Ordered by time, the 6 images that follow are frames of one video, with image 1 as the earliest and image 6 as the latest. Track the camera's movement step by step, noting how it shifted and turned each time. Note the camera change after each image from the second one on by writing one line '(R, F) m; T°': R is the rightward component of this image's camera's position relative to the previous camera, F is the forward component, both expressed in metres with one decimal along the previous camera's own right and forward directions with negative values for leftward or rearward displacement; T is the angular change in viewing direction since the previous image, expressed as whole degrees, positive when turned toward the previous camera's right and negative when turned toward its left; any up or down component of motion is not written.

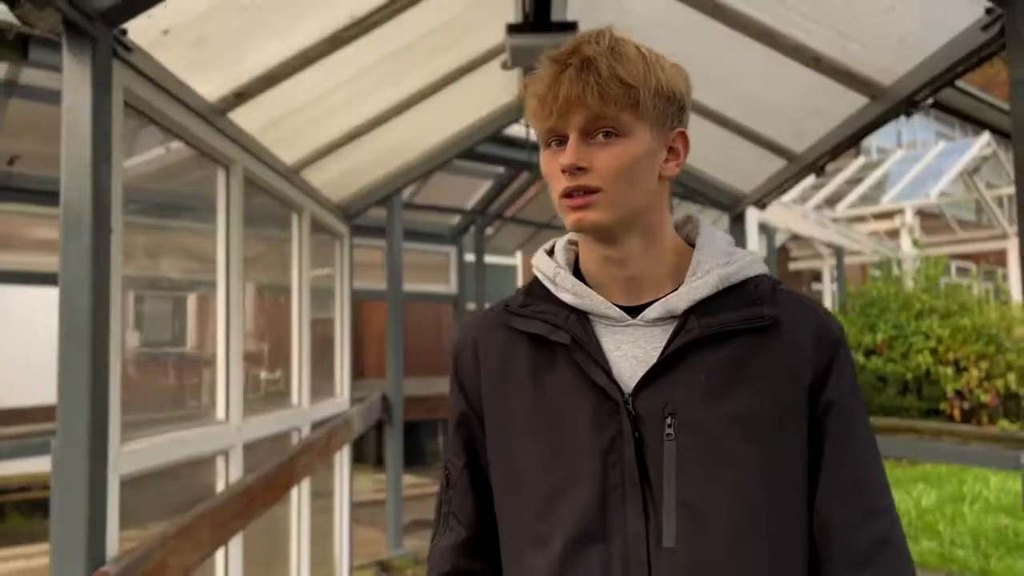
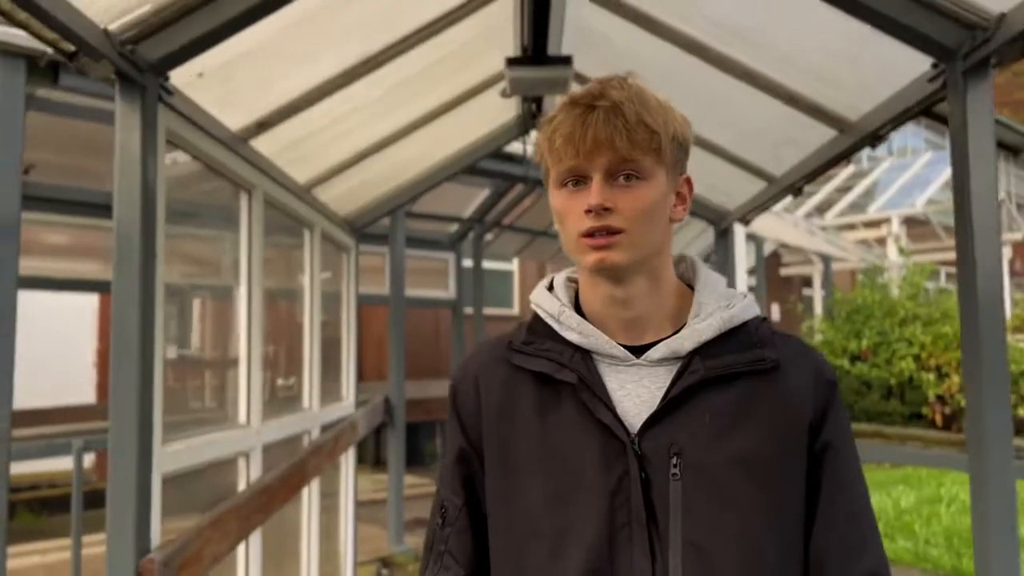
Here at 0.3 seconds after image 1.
(0.0, -0.2) m; 0°
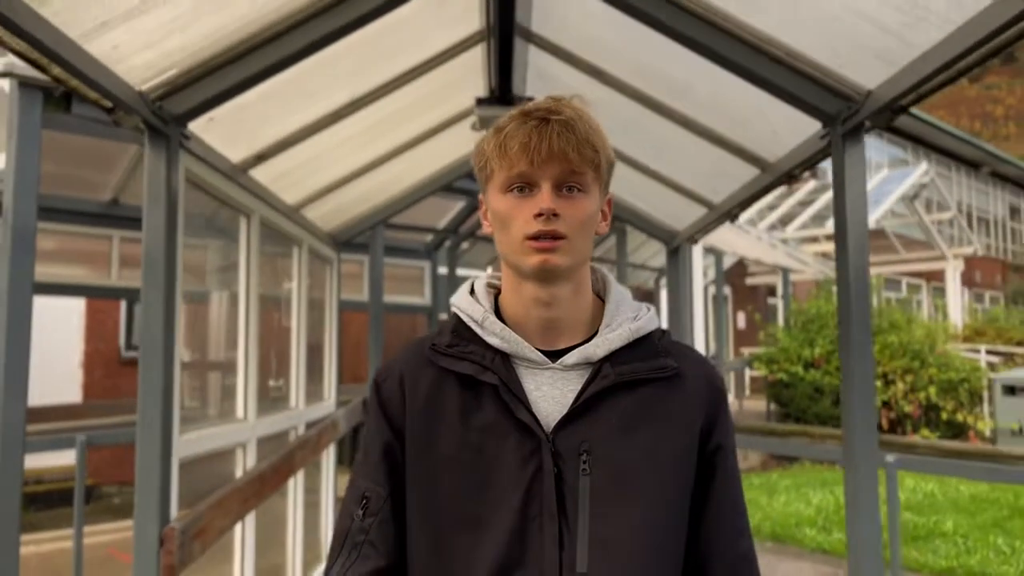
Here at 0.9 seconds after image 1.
(0.0, -0.4) m; +2°
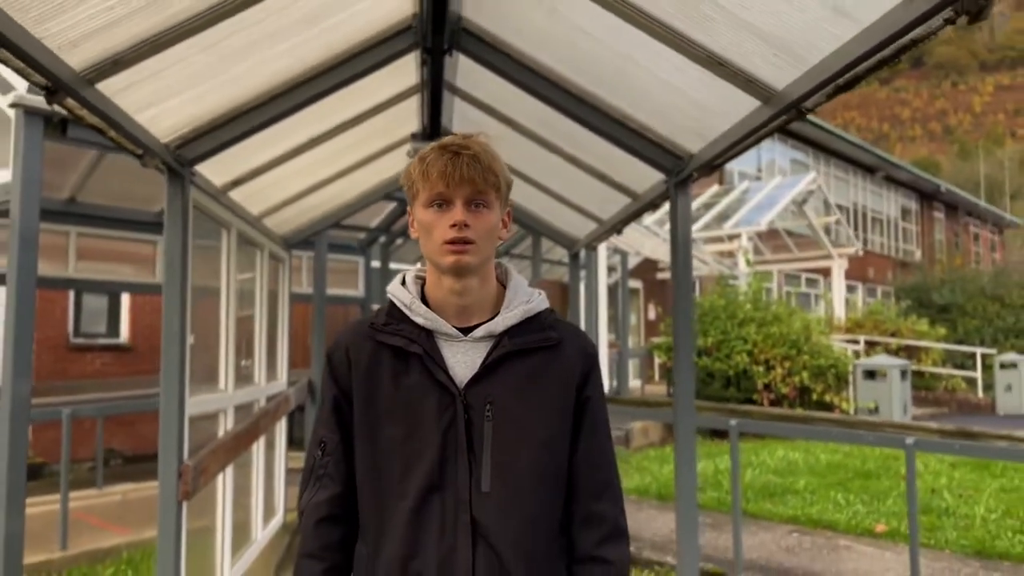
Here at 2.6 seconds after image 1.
(0.0, -0.9) m; +5°
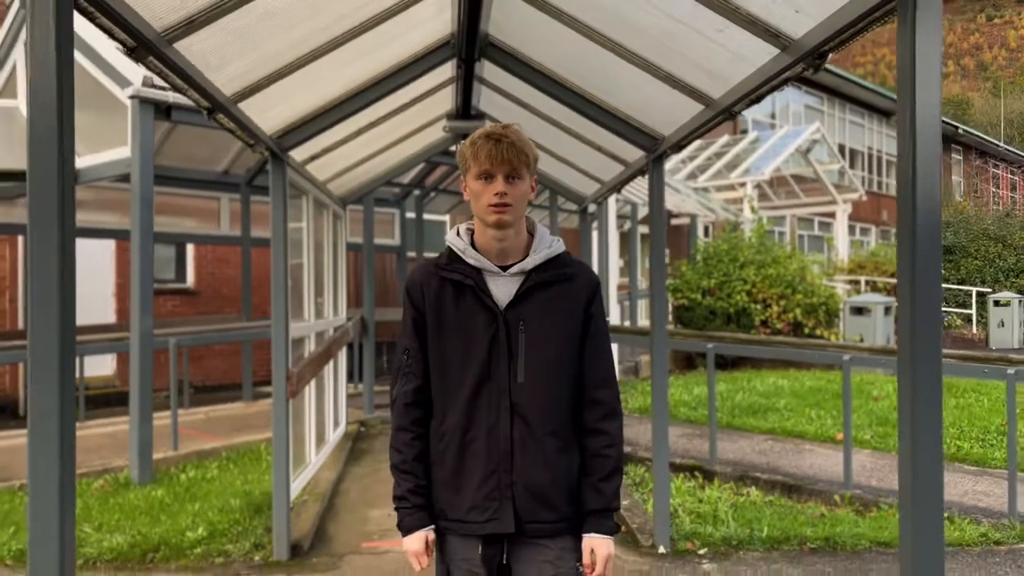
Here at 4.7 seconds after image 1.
(0.0, -1.0) m; -2°
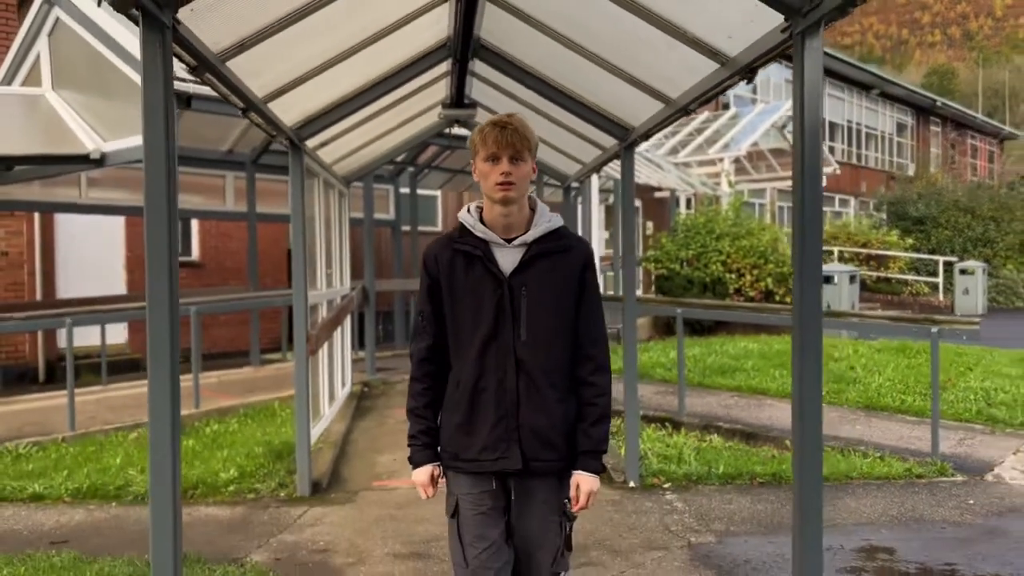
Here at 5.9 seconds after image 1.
(0.0, -0.6) m; +1°
